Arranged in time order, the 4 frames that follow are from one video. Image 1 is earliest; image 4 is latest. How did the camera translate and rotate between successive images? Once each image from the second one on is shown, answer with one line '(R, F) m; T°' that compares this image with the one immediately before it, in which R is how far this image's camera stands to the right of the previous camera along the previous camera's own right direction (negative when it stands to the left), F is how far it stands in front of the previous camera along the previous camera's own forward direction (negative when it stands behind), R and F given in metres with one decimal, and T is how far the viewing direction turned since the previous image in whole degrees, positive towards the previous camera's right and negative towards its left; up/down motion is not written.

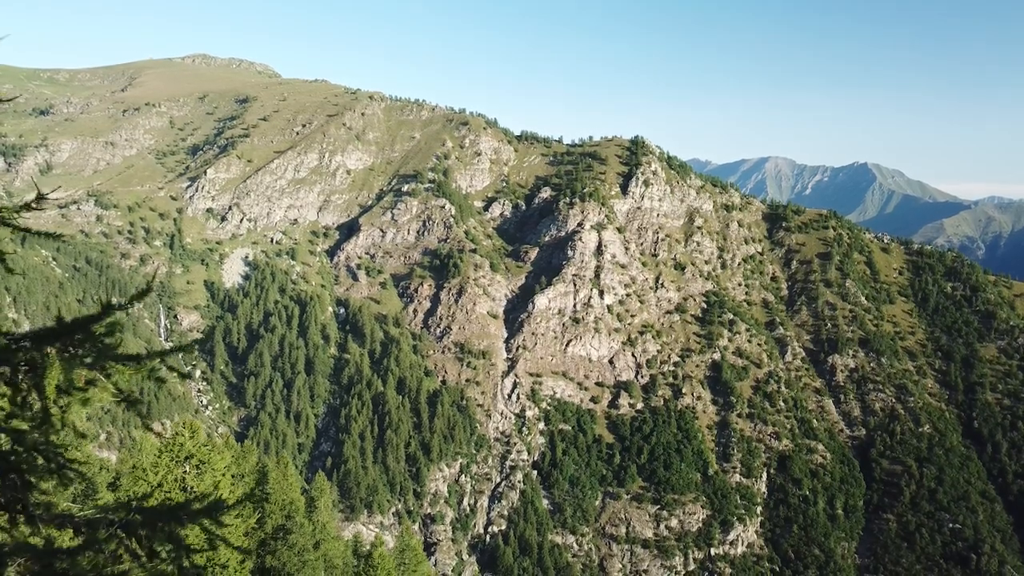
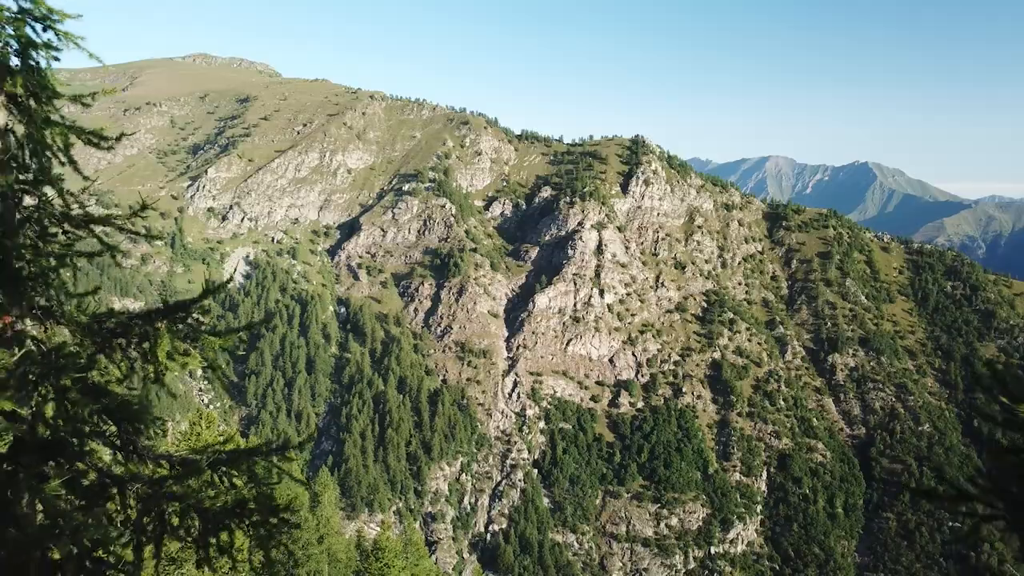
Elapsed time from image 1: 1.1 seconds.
(0.0, -1.3) m; 0°
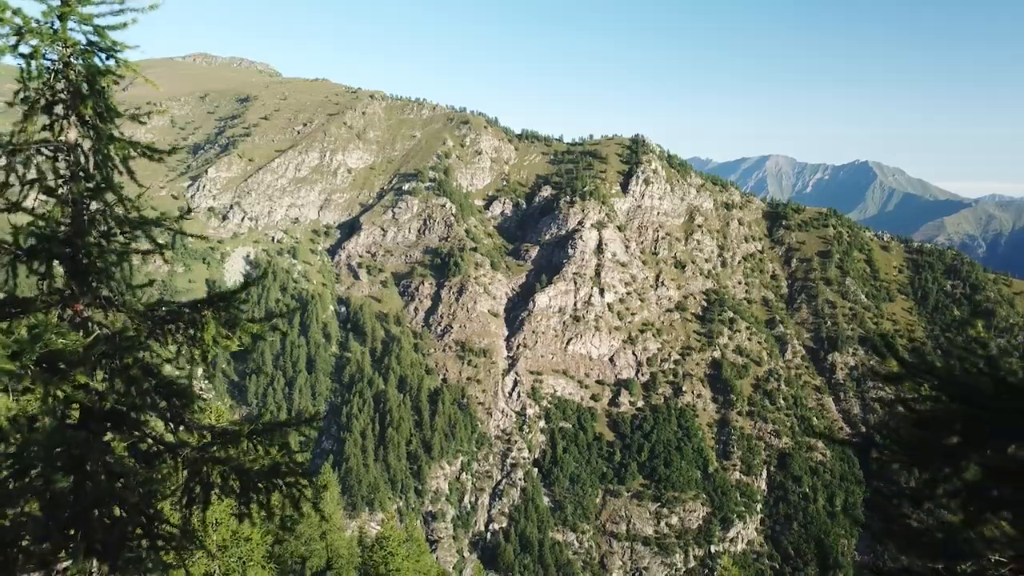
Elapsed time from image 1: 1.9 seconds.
(0.0, -0.9) m; 0°
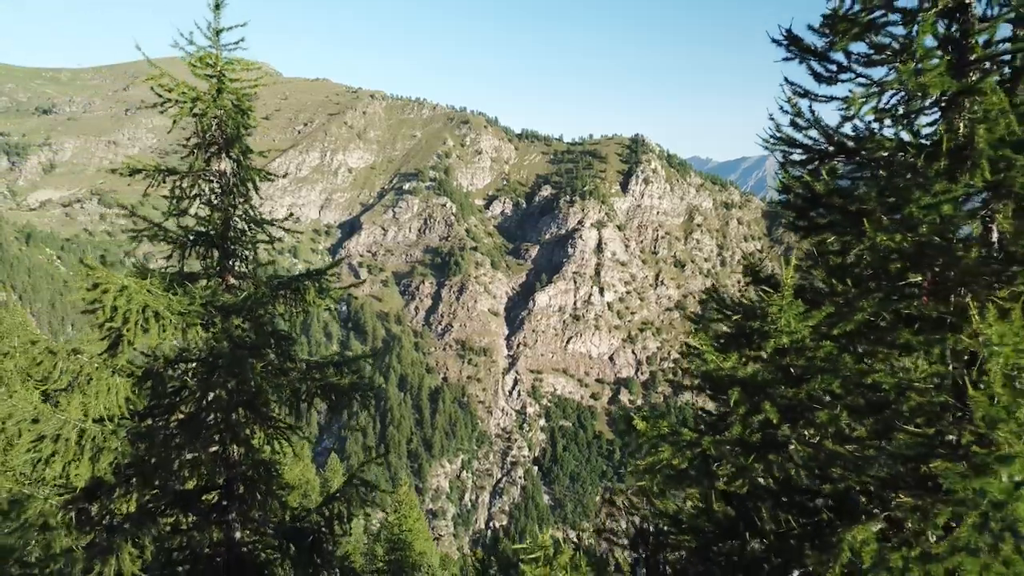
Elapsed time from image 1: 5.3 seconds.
(+0.1, -3.4) m; 0°
